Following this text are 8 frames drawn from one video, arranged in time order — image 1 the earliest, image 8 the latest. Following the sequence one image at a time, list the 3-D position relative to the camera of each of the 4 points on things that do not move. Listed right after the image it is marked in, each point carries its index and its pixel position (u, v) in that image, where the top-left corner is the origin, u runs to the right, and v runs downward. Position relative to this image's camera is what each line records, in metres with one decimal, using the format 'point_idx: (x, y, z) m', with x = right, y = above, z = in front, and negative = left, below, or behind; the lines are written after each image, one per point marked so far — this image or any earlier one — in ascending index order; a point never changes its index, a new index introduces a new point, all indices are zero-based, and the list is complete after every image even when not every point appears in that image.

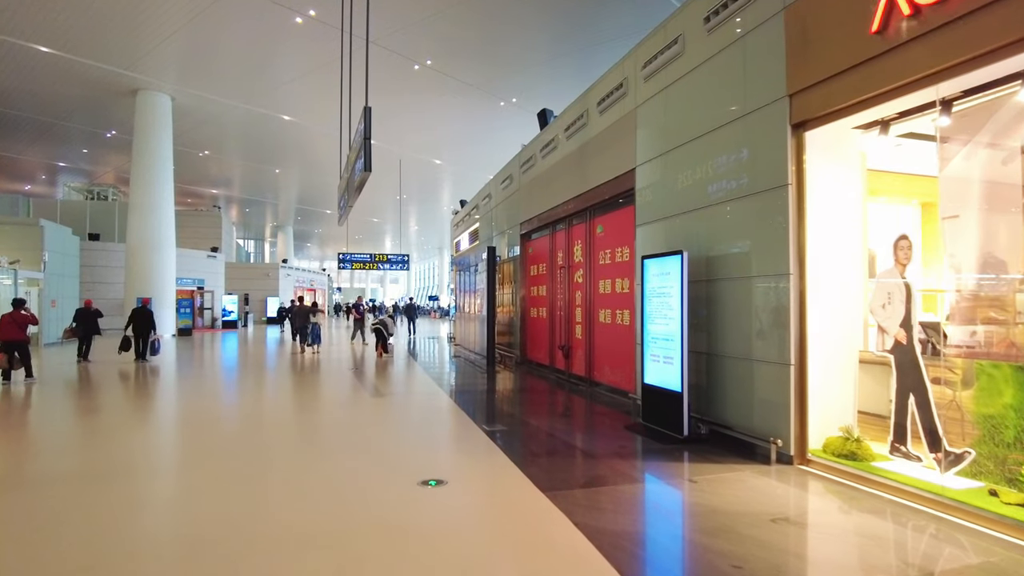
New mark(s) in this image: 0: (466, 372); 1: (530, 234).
0: (-0.7, -1.1, +9.1) m
1: (+0.2, +0.7, +8.5) m
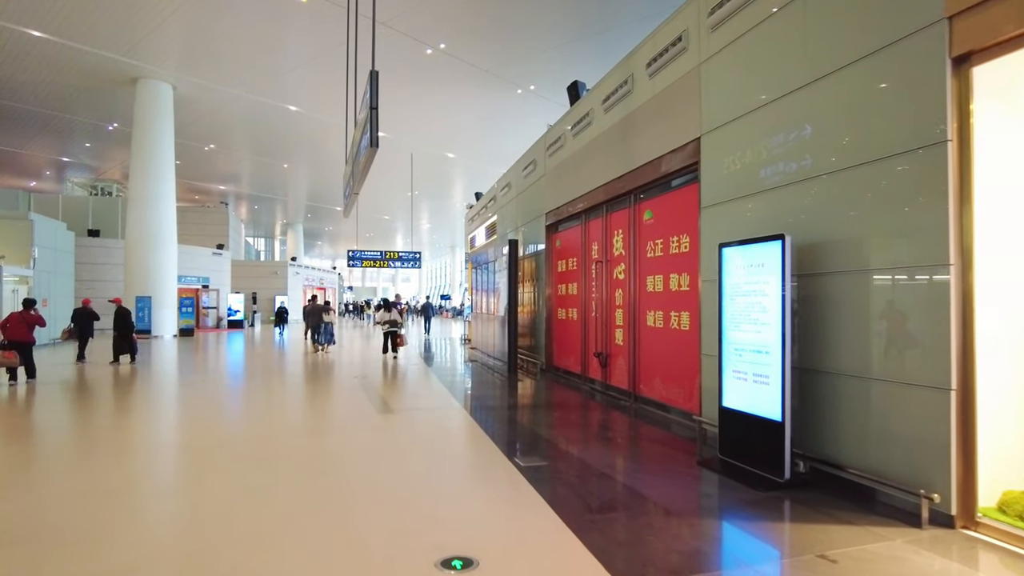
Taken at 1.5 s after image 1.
0: (-0.4, -1.1, +8.2) m
1: (+0.5, +0.7, +7.6) m
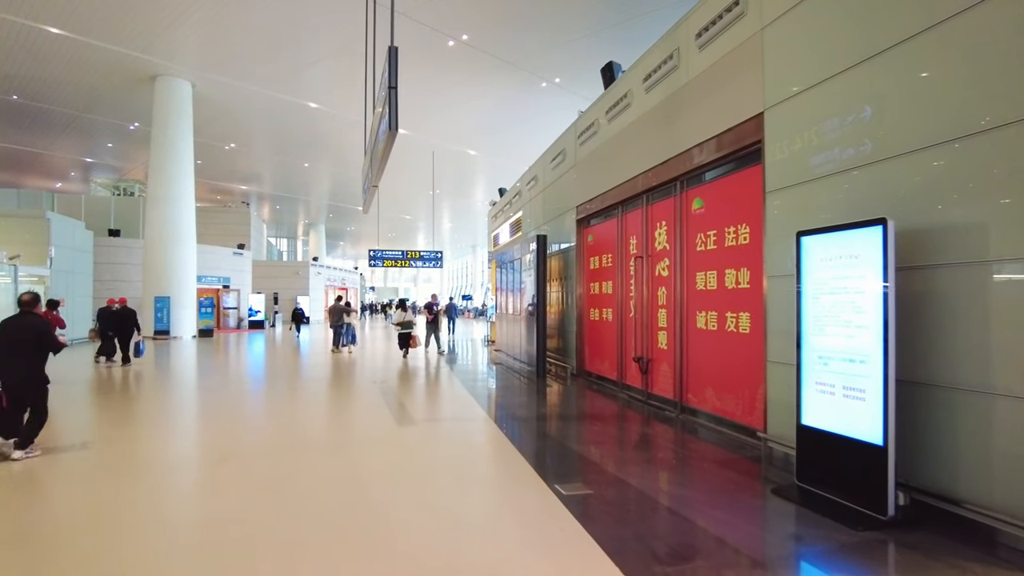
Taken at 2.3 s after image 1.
0: (-0.1, -1.1, +7.7) m
1: (+0.8, +0.7, +7.0) m
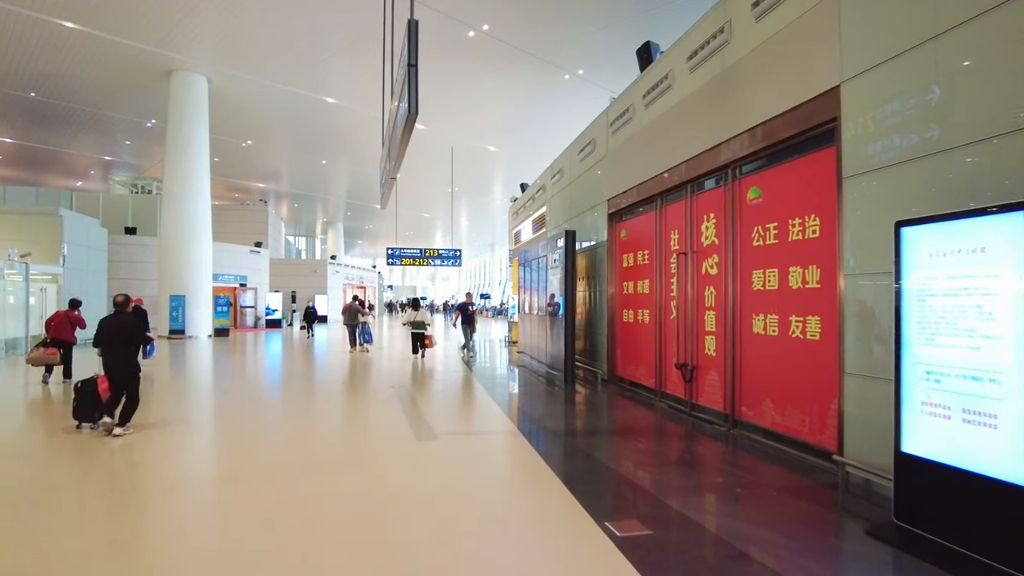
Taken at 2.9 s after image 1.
0: (+0.2, -1.1, +7.2) m
1: (+1.1, +0.7, +6.6) m
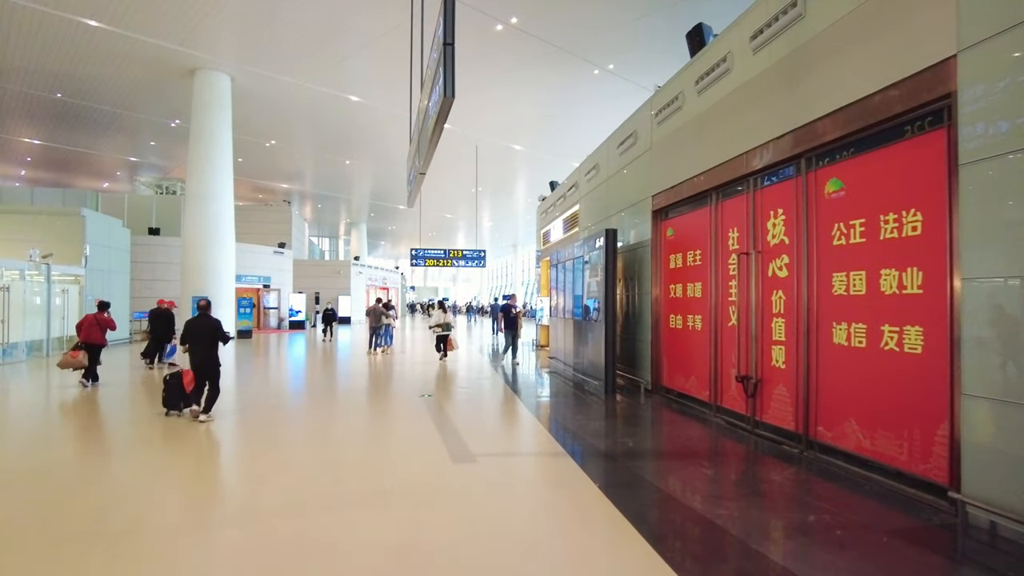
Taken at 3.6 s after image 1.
0: (+0.6, -1.1, +6.8) m
1: (+1.4, +0.7, +6.1) m
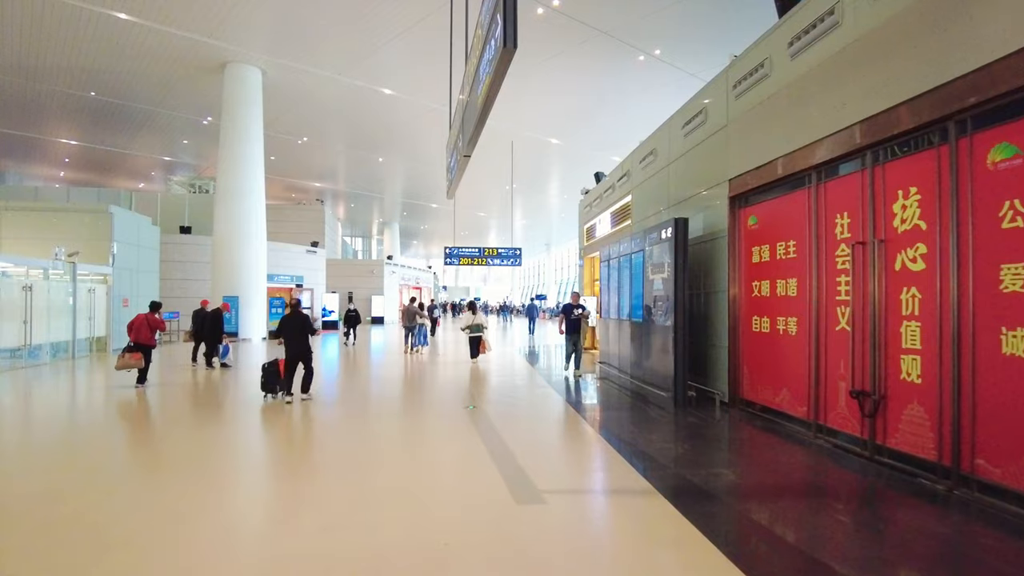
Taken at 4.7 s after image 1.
0: (+1.1, -1.1, +6.0) m
1: (+1.9, +0.7, +5.3) m
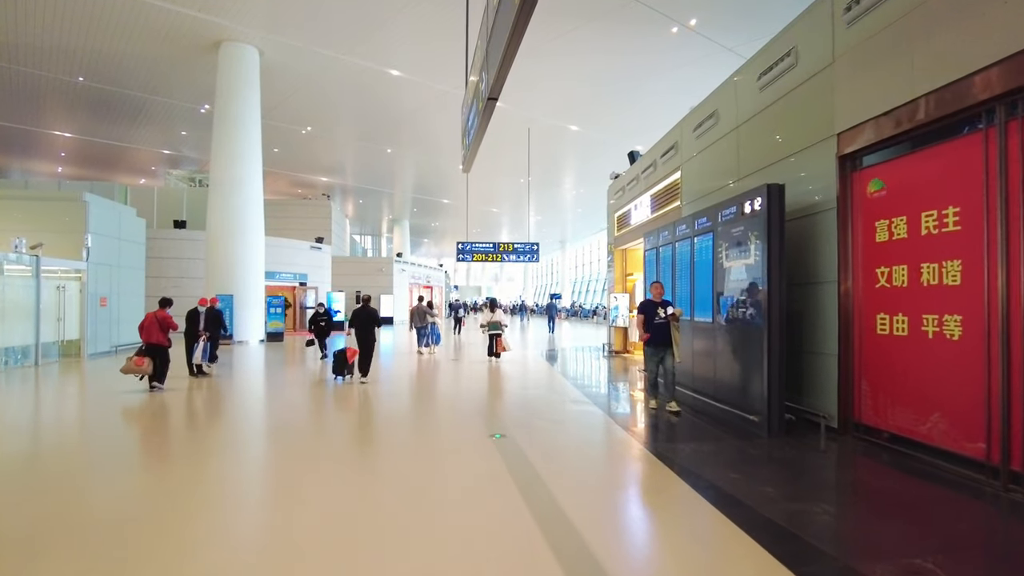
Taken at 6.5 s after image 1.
0: (+1.3, -1.0, +4.7) m
1: (+2.1, +0.8, +4.0) m
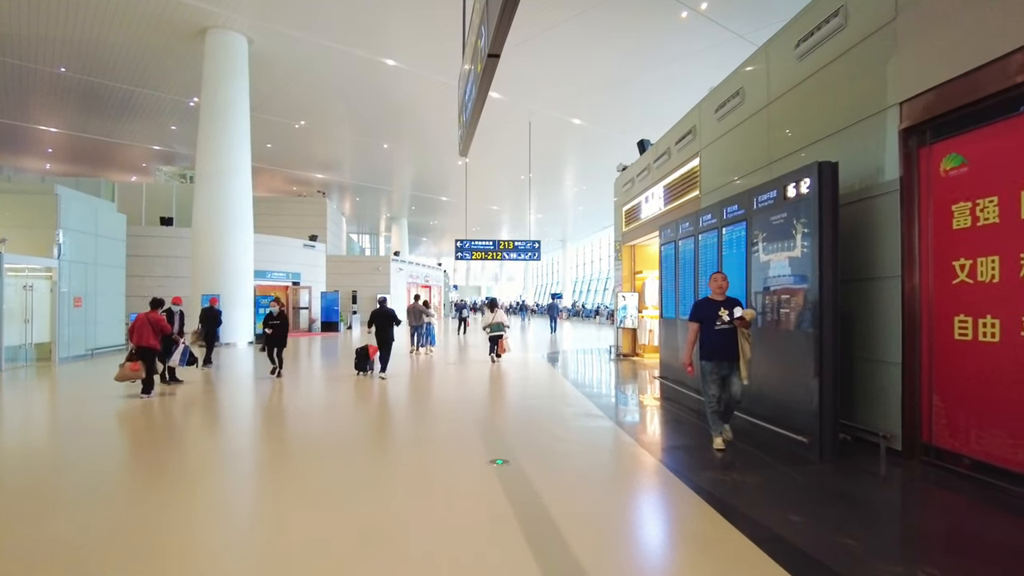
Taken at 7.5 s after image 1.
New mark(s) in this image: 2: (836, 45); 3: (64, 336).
0: (+1.4, -1.0, +4.1) m
1: (+2.2, +0.8, +3.3) m
2: (+2.0, +1.5, +4.2) m
3: (-6.8, -0.7, +9.9) m
